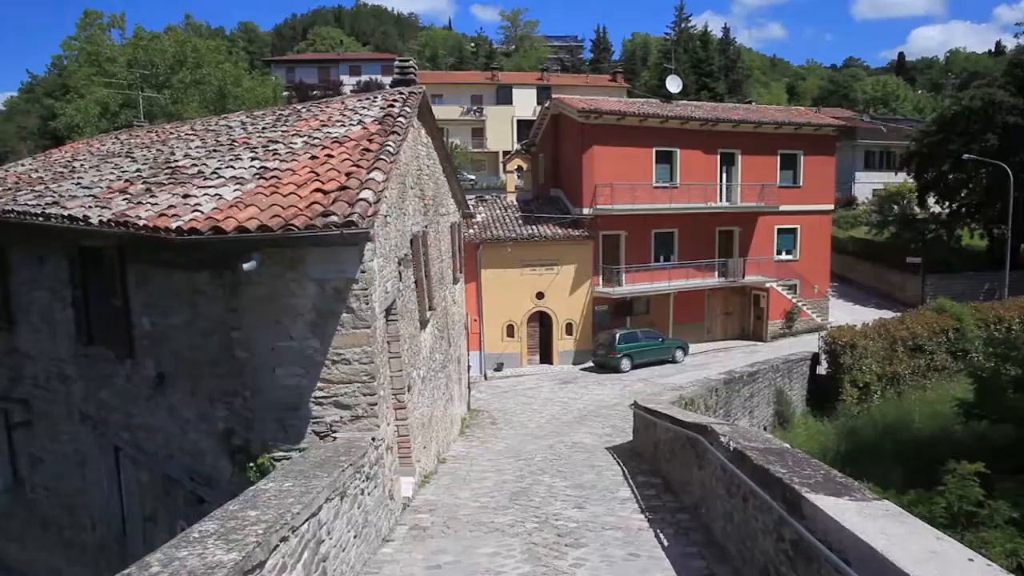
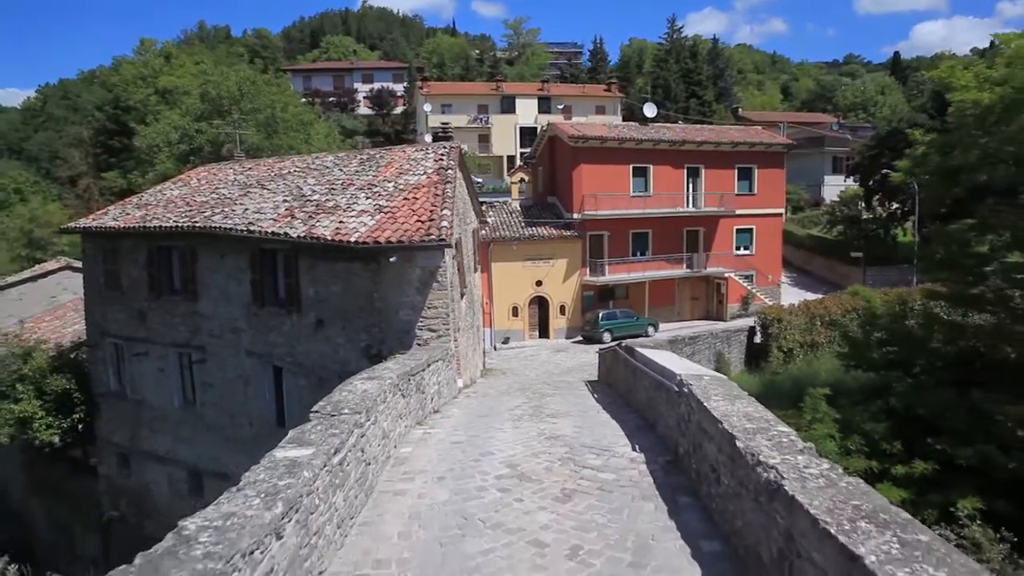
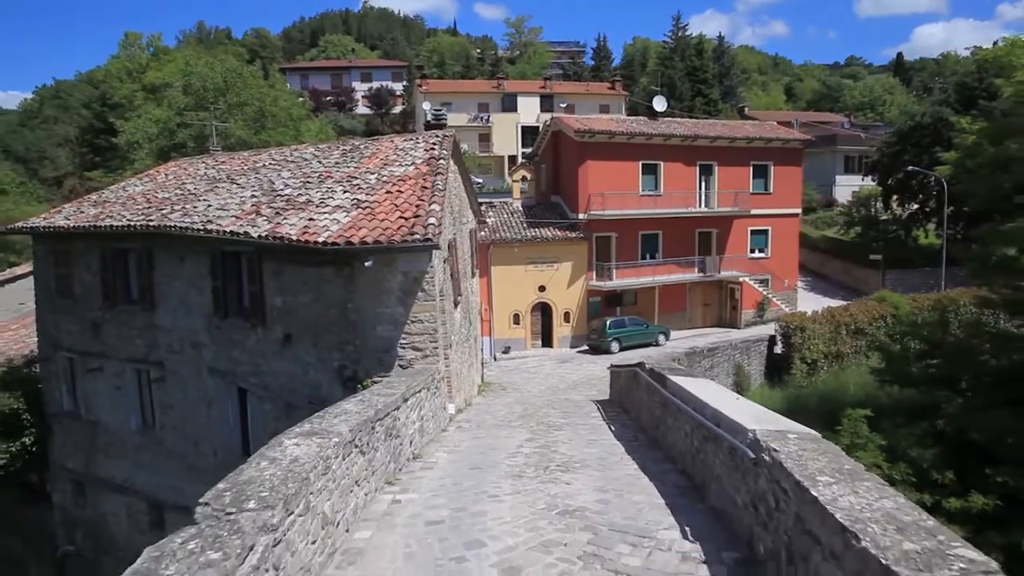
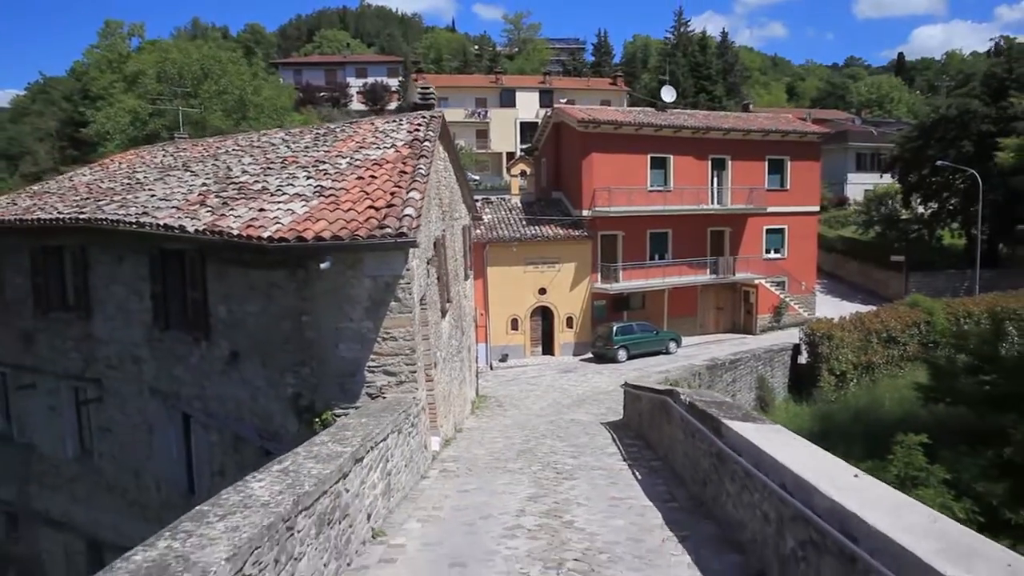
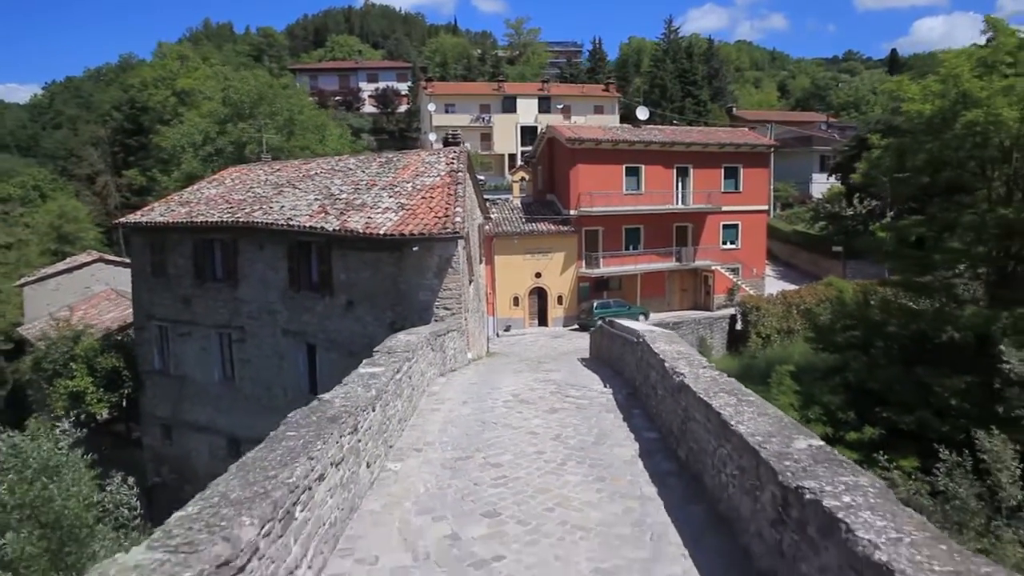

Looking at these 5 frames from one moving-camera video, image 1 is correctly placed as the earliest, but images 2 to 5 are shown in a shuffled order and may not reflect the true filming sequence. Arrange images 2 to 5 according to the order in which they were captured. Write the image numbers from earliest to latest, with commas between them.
4, 3, 2, 5
